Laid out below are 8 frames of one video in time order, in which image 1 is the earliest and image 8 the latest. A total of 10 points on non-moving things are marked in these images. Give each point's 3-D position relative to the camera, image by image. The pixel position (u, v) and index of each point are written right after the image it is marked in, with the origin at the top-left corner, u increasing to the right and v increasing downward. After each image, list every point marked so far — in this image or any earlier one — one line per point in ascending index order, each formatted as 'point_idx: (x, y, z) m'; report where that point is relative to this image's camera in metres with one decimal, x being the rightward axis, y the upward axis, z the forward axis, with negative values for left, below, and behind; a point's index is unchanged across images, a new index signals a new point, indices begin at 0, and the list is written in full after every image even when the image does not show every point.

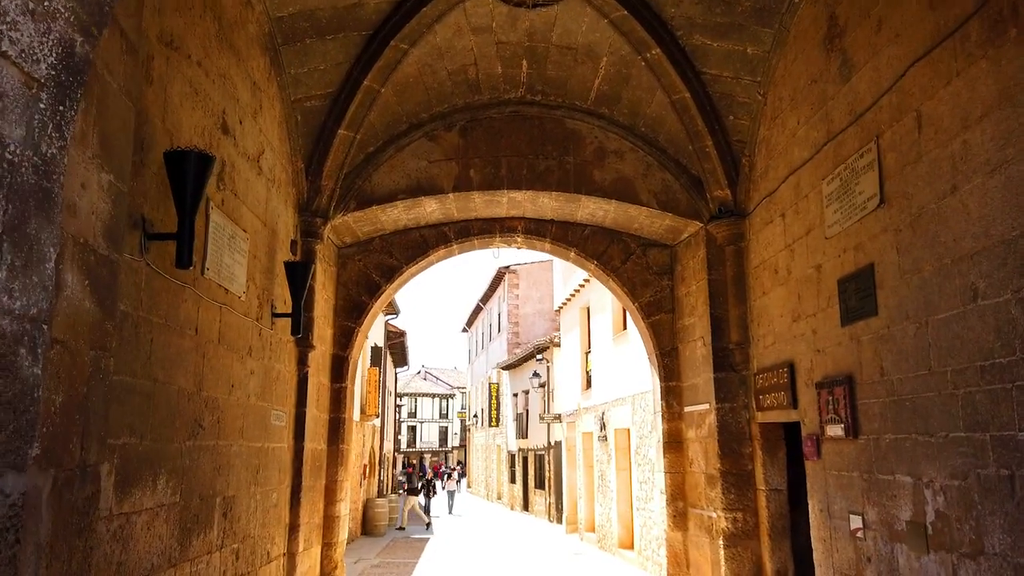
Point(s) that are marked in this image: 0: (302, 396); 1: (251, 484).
0: (-1.5, -0.8, +5.4) m
1: (-1.6, -1.2, +4.4) m
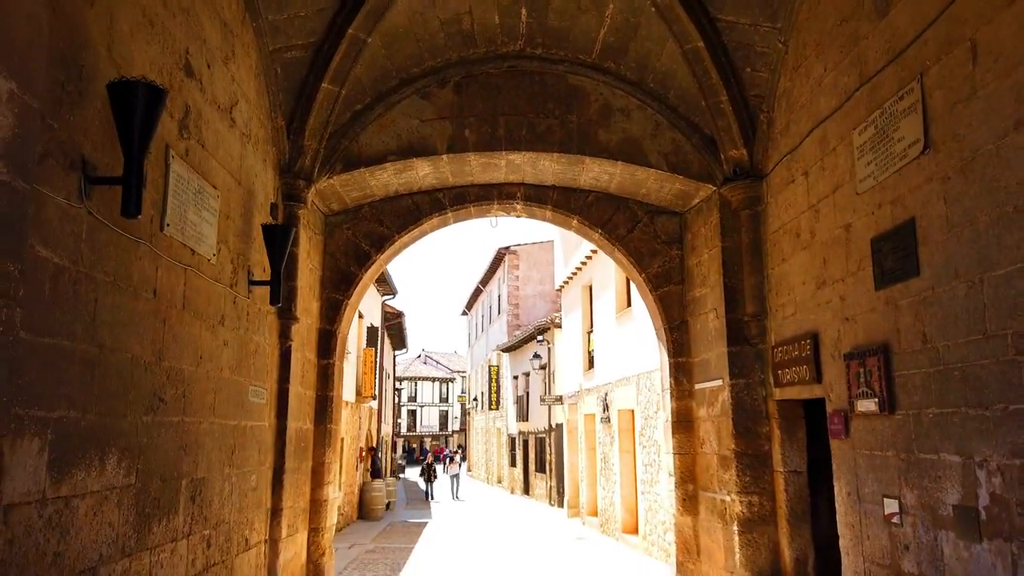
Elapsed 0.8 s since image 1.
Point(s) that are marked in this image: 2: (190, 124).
0: (-1.6, -0.6, +5.0) m
1: (-1.6, -1.0, +4.1) m
2: (-1.6, +0.8, +3.7) m
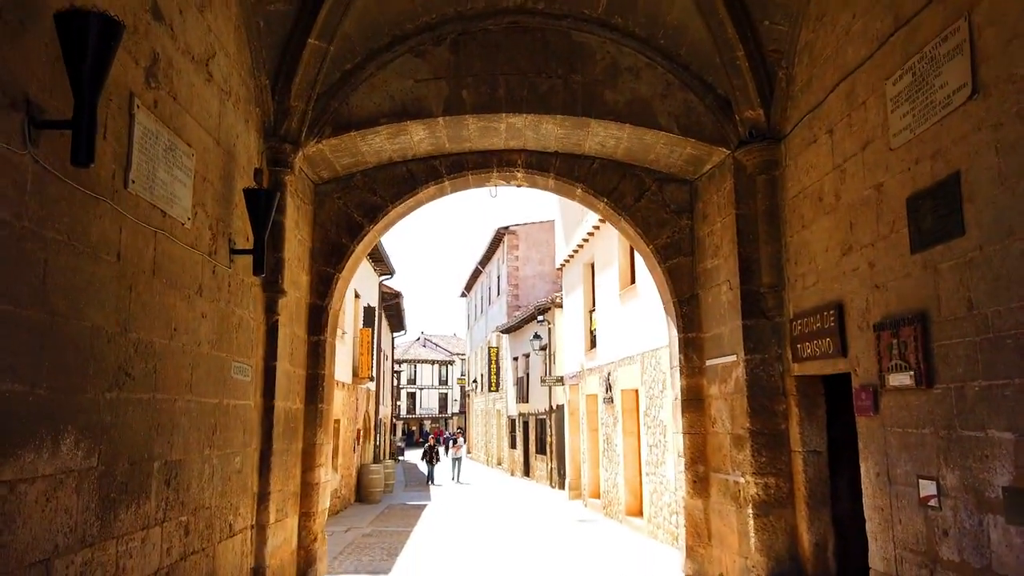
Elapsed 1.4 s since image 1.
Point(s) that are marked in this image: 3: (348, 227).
0: (-1.6, -0.4, +4.7) m
1: (-1.6, -0.8, +3.8) m
2: (-1.6, +1.0, +3.3) m
3: (-1.3, +0.5, +5.6) m
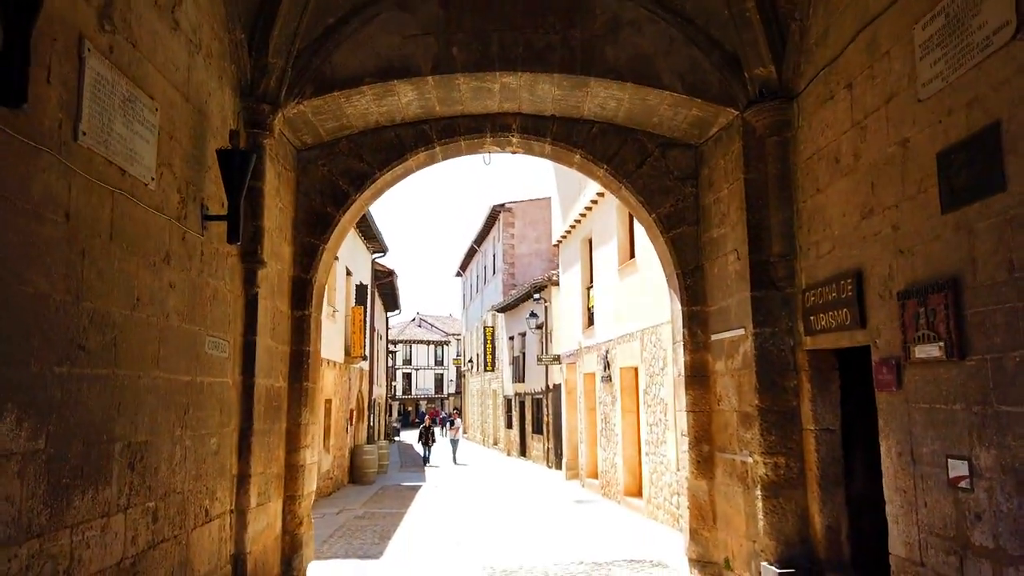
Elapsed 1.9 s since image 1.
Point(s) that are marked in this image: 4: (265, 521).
0: (-1.6, -0.2, +4.4) m
1: (-1.6, -0.7, +3.5) m
2: (-1.6, +1.1, +3.0) m
3: (-1.3, +0.7, +5.3) m
4: (-1.5, -1.5, +4.6) m
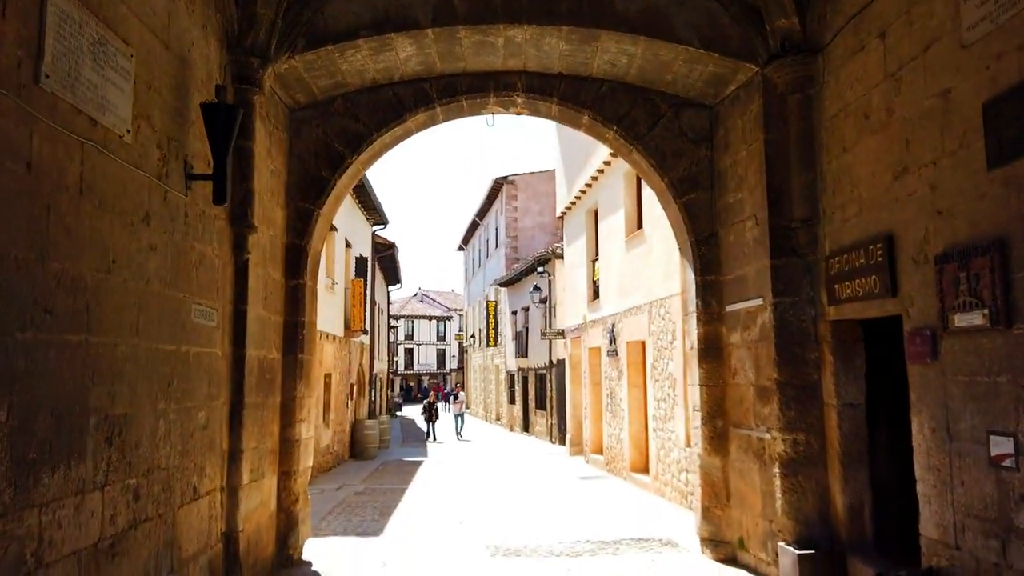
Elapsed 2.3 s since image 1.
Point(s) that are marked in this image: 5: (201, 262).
0: (-1.6, 0.0, +4.2) m
1: (-1.6, -0.5, +3.3) m
2: (-1.6, +1.3, +2.7) m
3: (-1.3, +0.9, +5.1) m
4: (-1.5, -1.3, +4.4) m
5: (-1.6, +0.1, +3.7) m
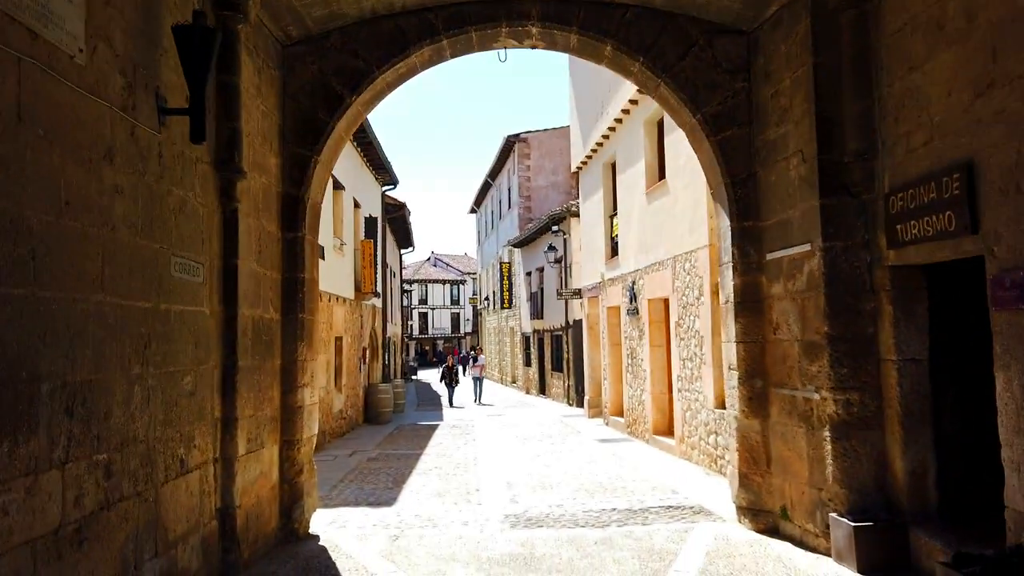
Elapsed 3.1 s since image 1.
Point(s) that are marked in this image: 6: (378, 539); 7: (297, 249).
0: (-1.5, +0.2, +3.8) m
1: (-1.5, -0.3, +2.9) m
2: (-1.6, +1.4, +2.3) m
3: (-1.2, +1.2, +4.6) m
4: (-1.4, -1.0, +4.0) m
5: (-1.5, +0.4, +3.3) m
6: (-0.8, -1.6, +4.5) m
7: (-1.3, +0.2, +4.5) m
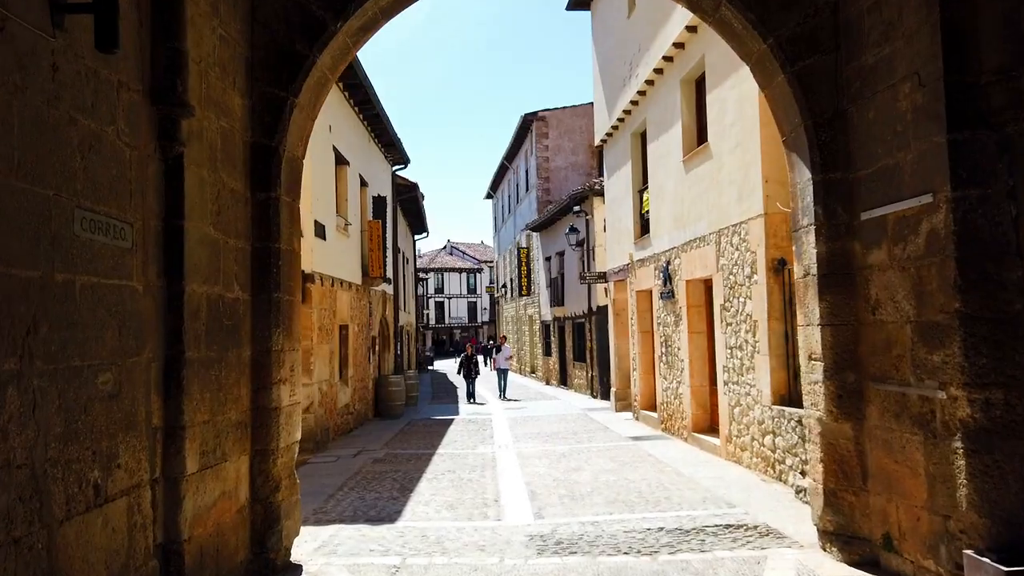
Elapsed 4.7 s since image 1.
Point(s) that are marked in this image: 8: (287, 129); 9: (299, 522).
0: (-1.4, +0.4, +2.9) m
1: (-1.4, -0.2, +2.0) m
2: (-1.5, +1.5, +1.4) m
3: (-1.0, +1.3, +3.7) m
4: (-1.3, -0.9, +3.2) m
5: (-1.4, +0.5, +2.5) m
6: (-0.7, -1.4, +3.7) m
7: (-1.2, +0.4, +3.7) m
8: (-1.1, +0.8, +3.7) m
9: (-1.1, -1.2, +3.8) m
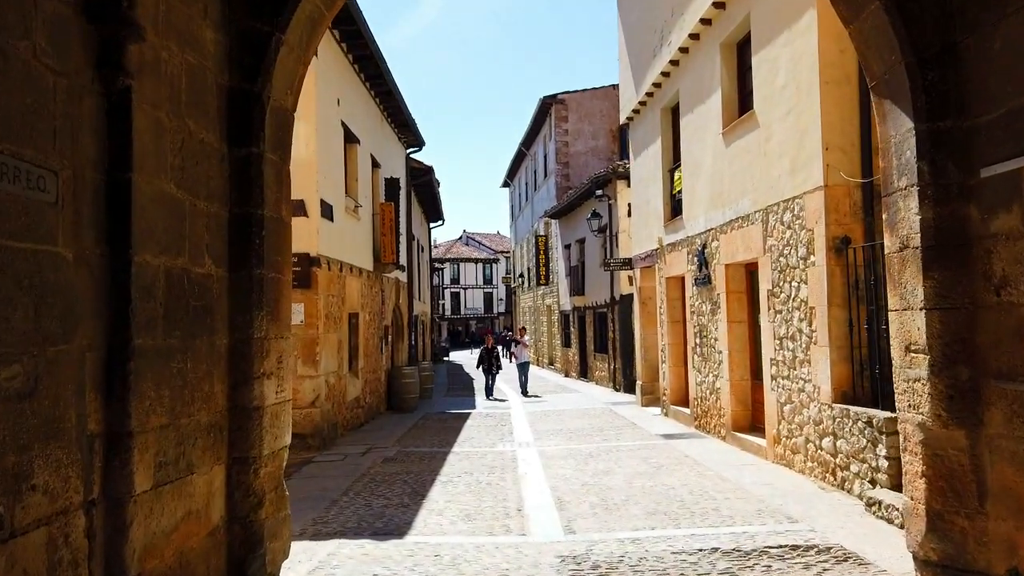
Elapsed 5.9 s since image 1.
0: (-1.2, +0.5, +2.3) m
1: (-1.3, -0.1, +1.4) m
2: (-1.4, +1.6, +0.7) m
3: (-0.9, +1.4, +3.1) m
4: (-1.2, -0.8, +2.6) m
5: (-1.3, +0.6, +1.8) m
6: (-0.6, -1.3, +3.1) m
7: (-1.1, +0.5, +3.0) m
8: (-1.0, +0.9, +3.1) m
9: (-1.0, -1.1, +3.2) m
